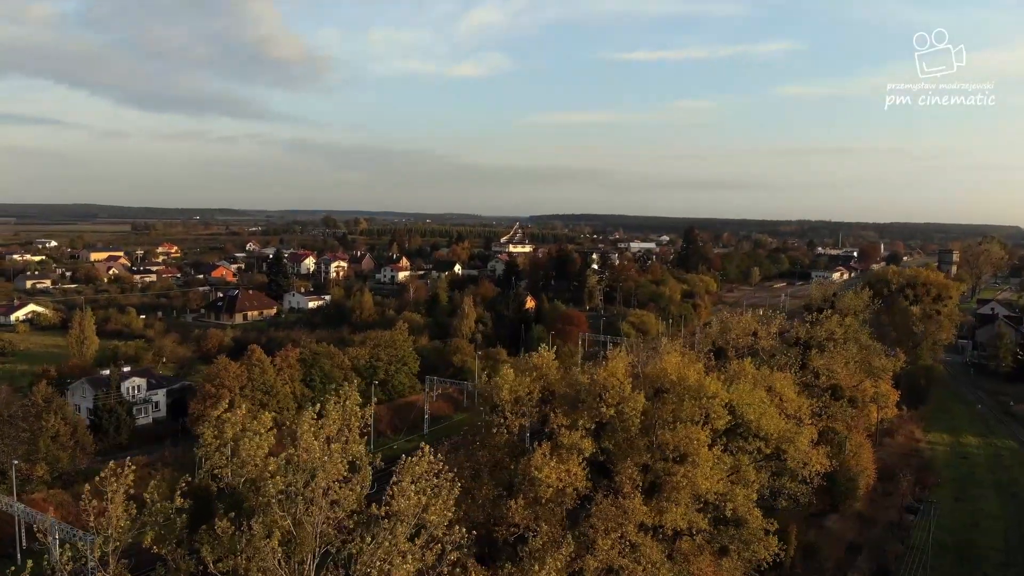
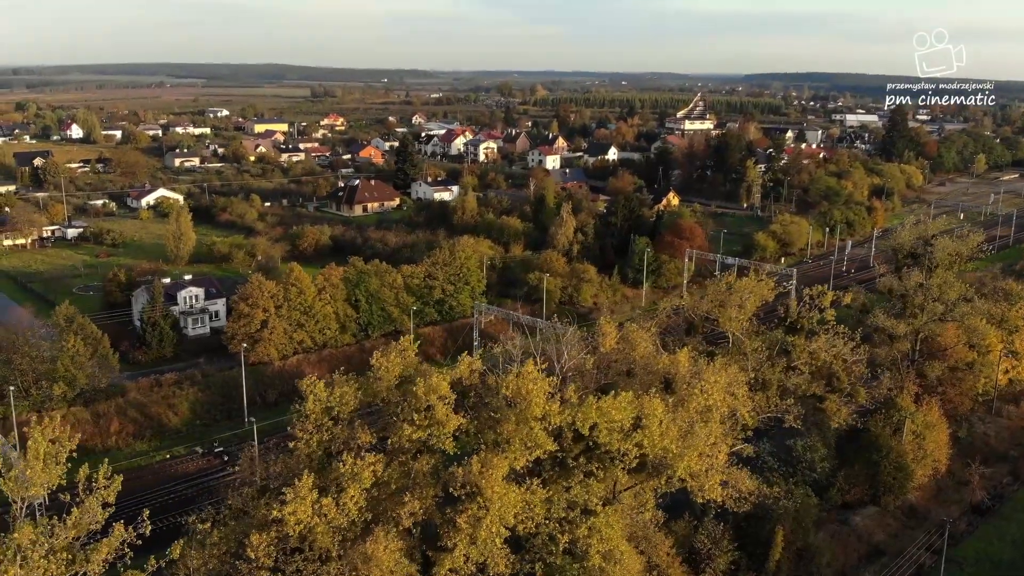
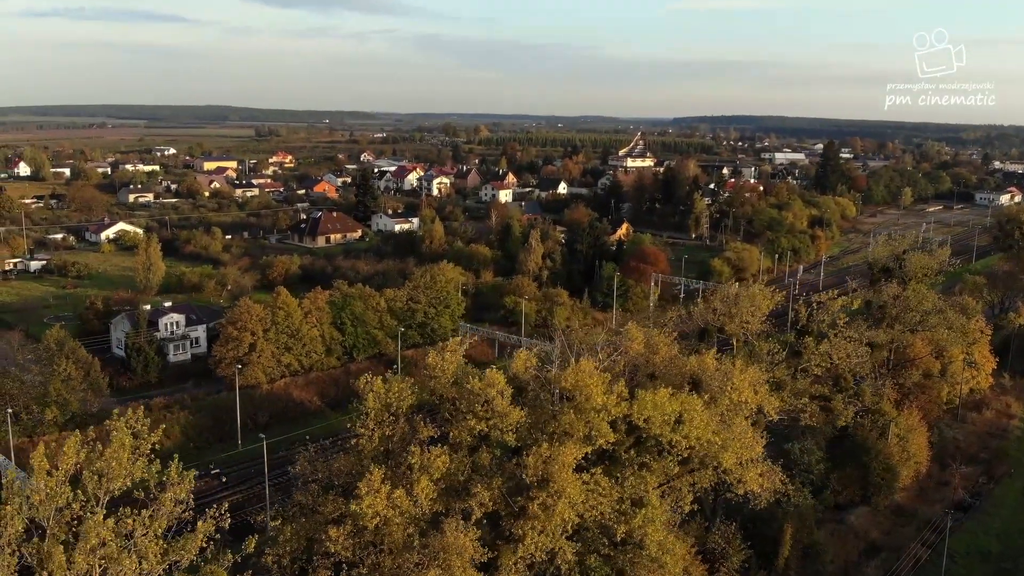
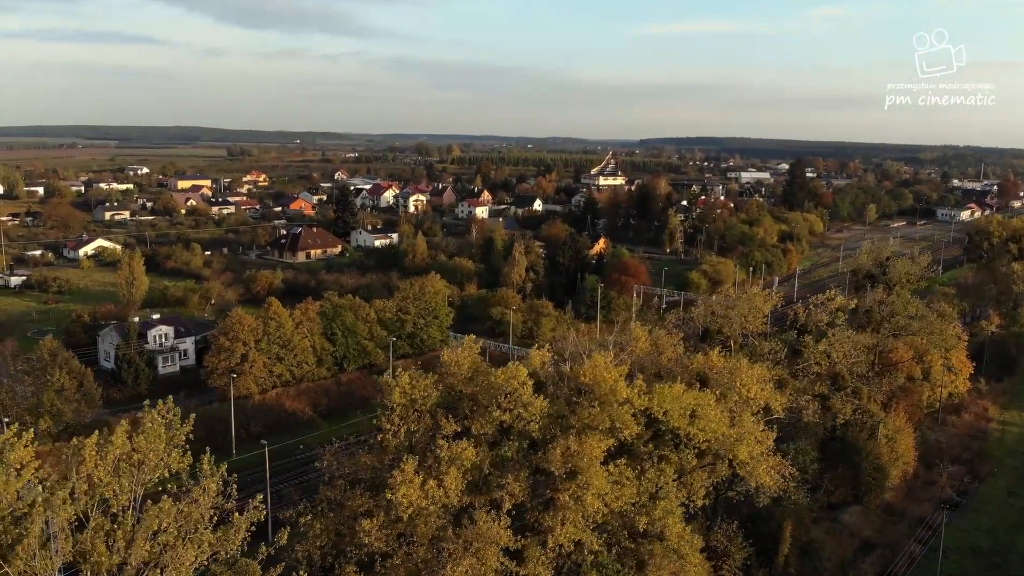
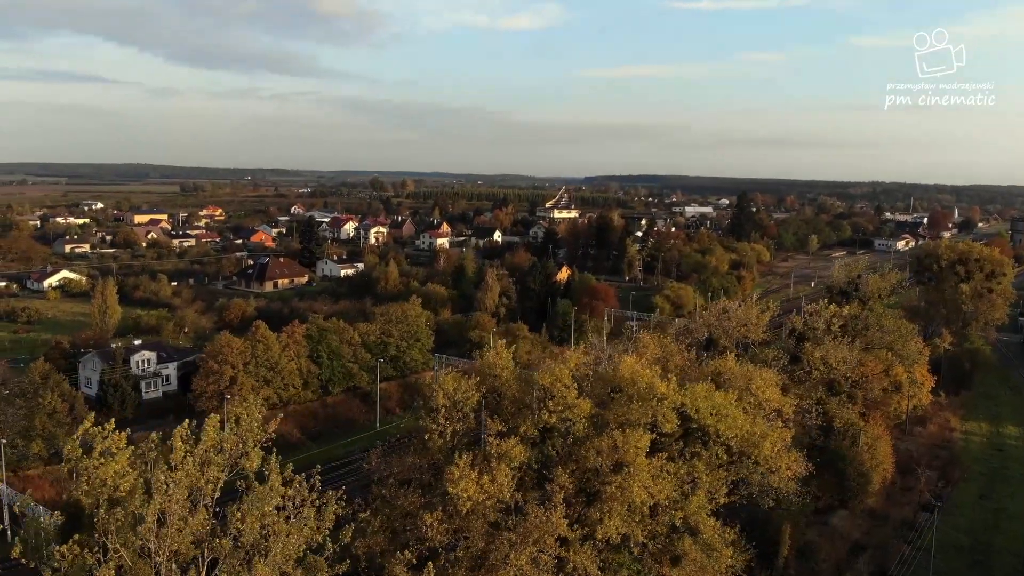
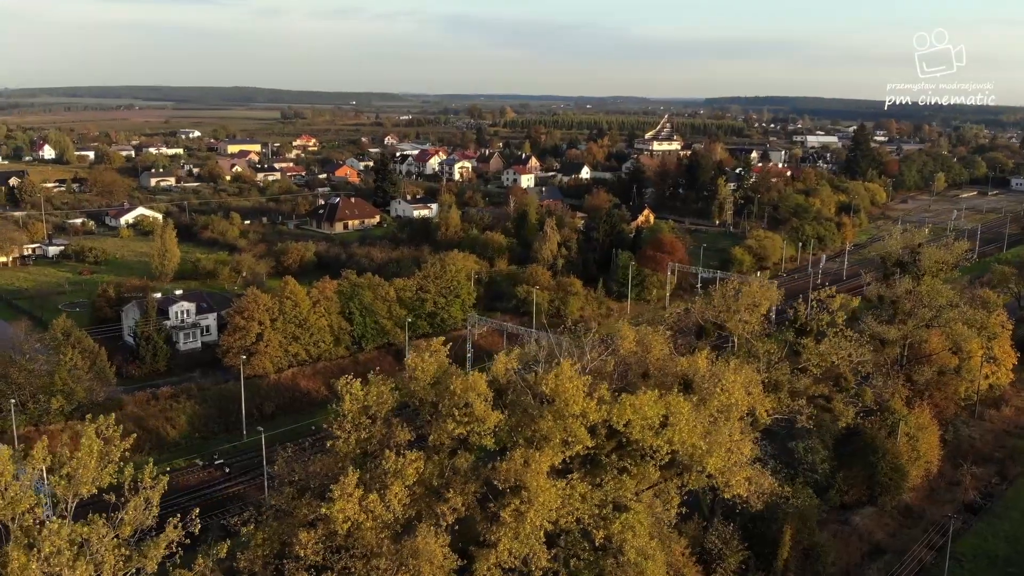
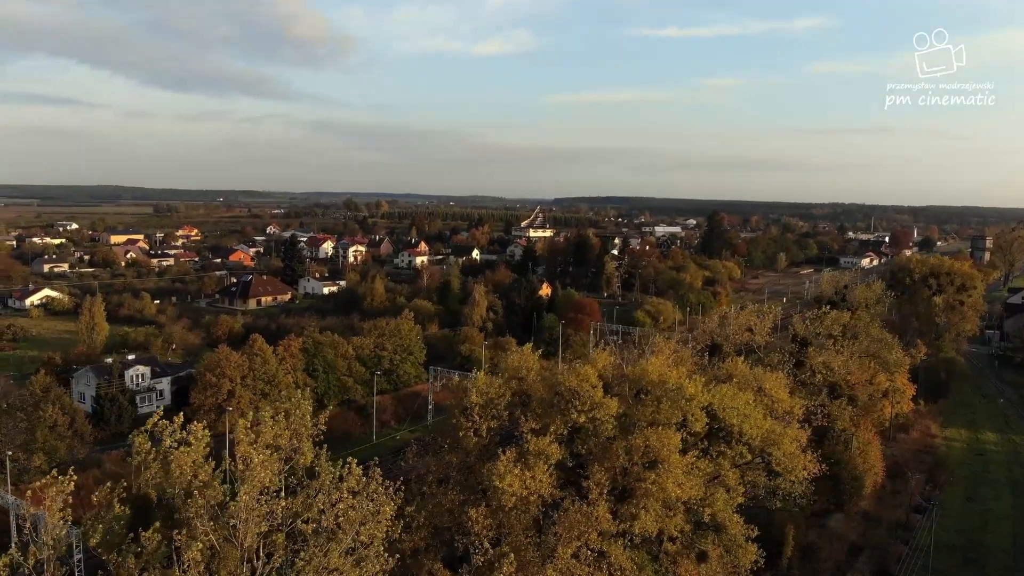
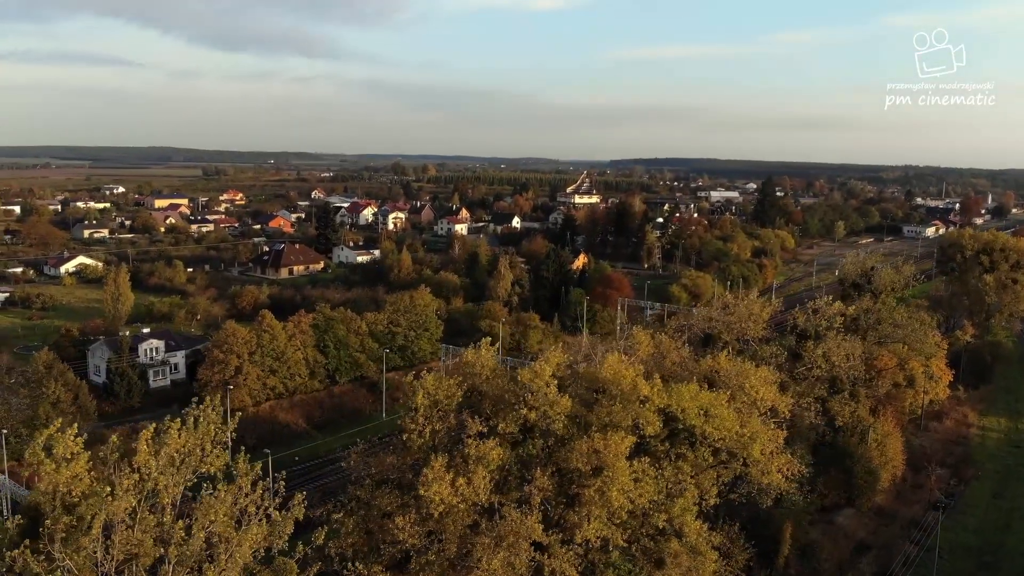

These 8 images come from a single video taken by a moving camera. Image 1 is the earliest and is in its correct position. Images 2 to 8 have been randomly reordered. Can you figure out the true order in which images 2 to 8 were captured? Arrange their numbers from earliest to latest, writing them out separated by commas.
7, 5, 8, 4, 3, 6, 2
